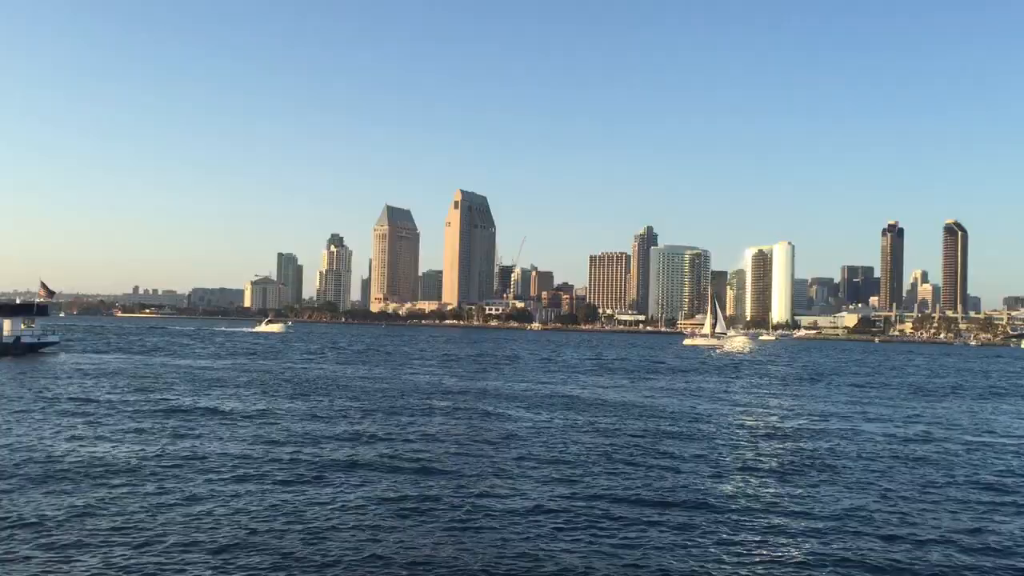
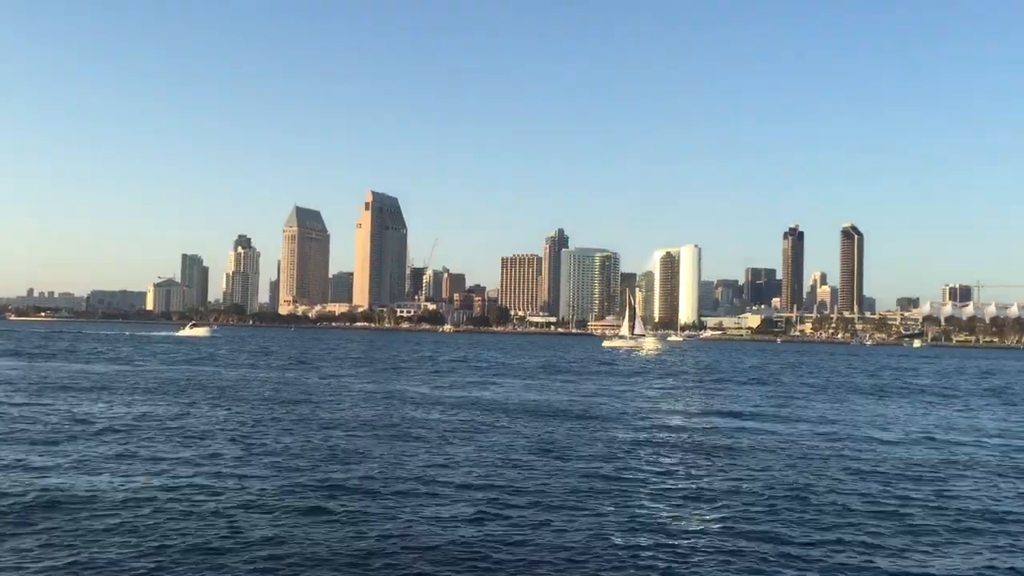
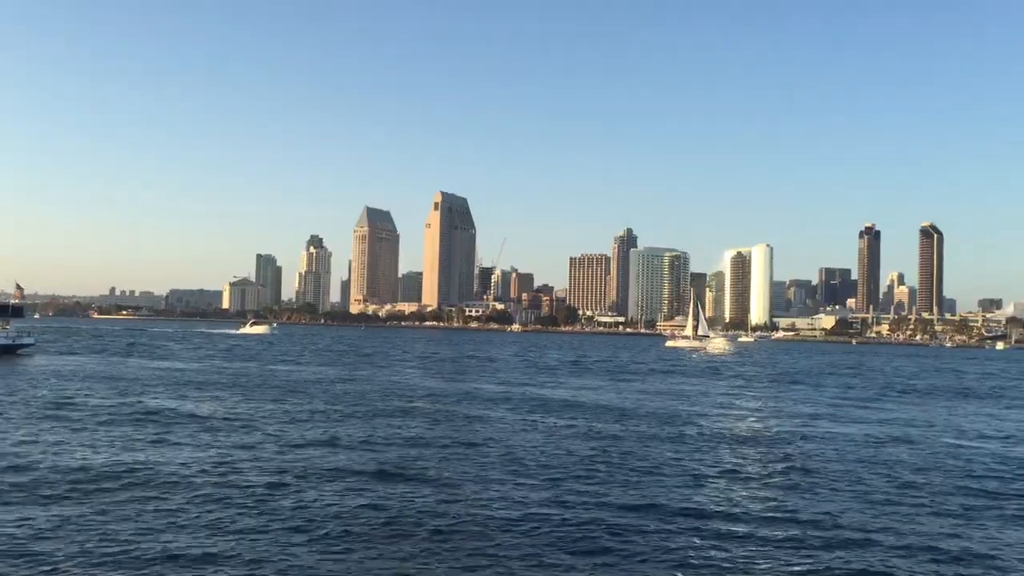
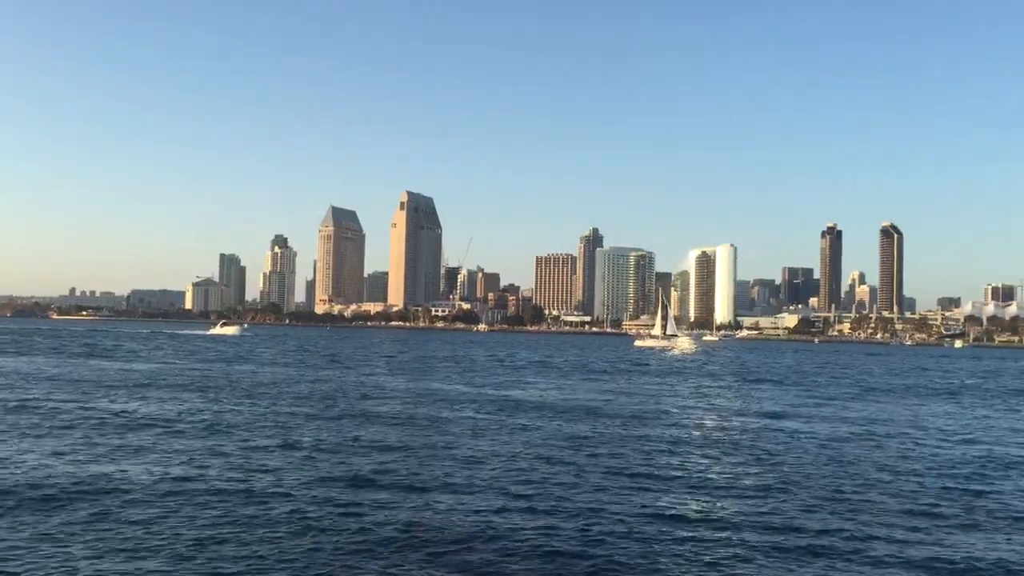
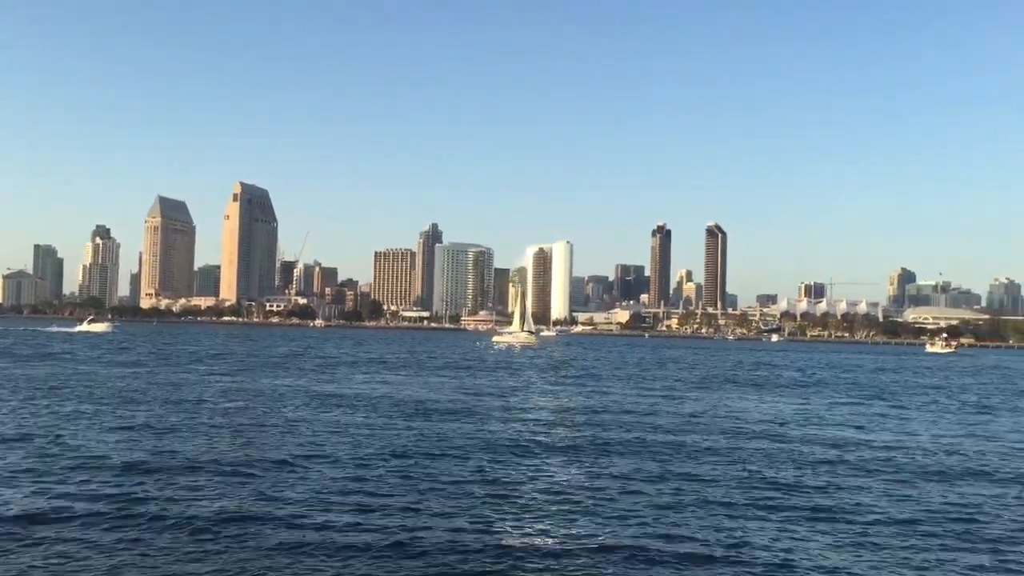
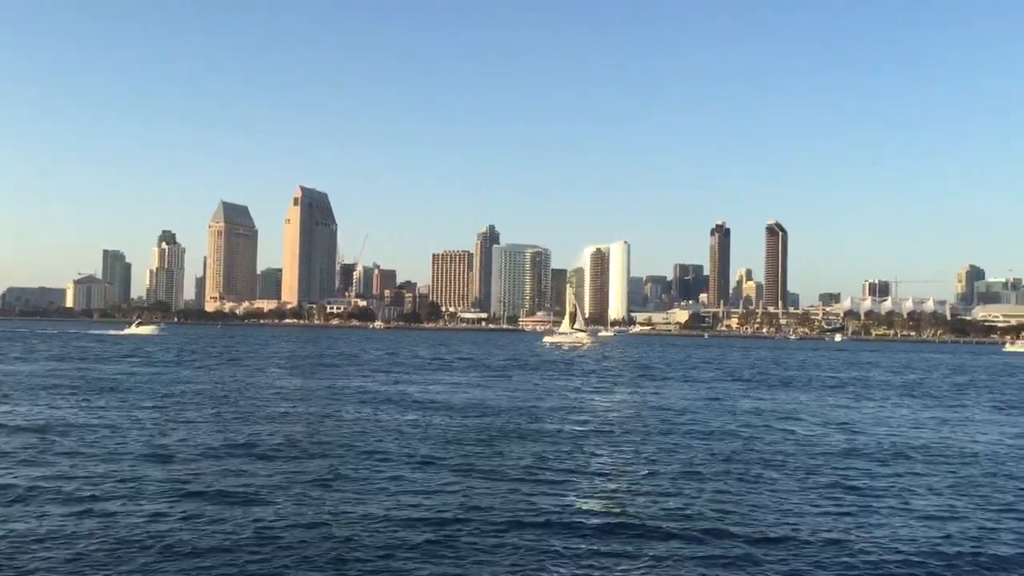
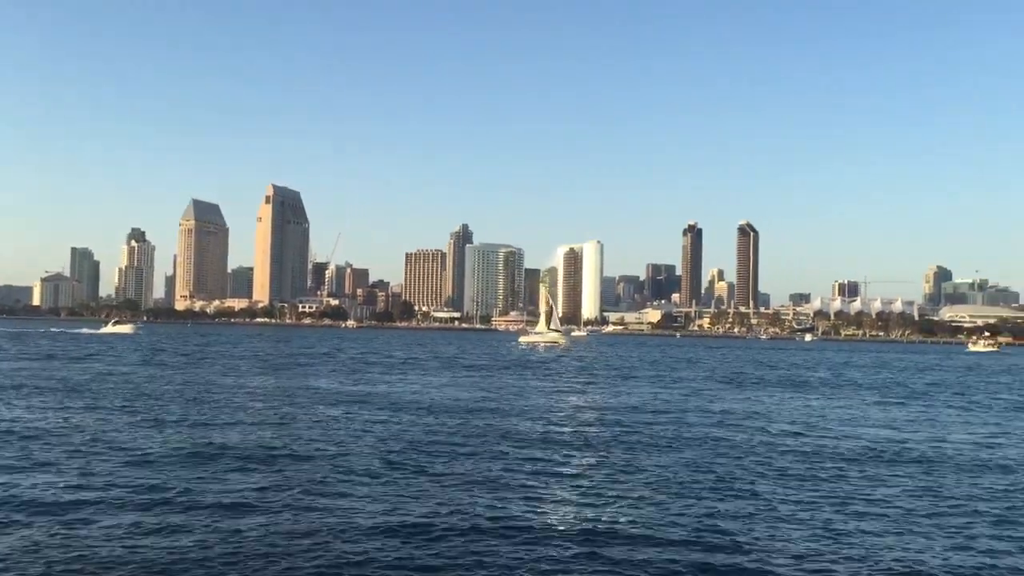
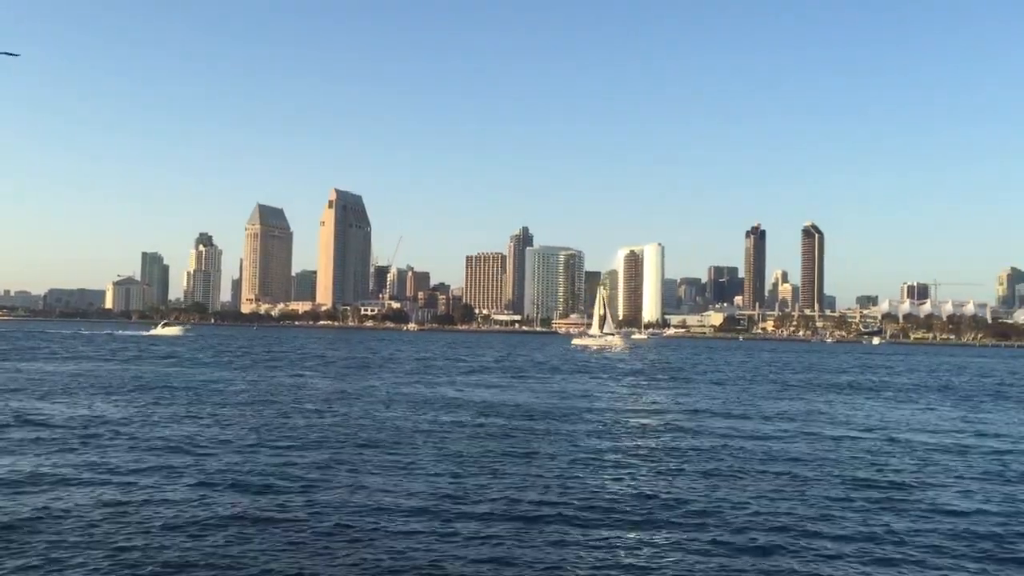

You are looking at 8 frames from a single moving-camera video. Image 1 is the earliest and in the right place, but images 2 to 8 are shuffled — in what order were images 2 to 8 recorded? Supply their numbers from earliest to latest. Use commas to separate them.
3, 4, 2, 8, 6, 7, 5
